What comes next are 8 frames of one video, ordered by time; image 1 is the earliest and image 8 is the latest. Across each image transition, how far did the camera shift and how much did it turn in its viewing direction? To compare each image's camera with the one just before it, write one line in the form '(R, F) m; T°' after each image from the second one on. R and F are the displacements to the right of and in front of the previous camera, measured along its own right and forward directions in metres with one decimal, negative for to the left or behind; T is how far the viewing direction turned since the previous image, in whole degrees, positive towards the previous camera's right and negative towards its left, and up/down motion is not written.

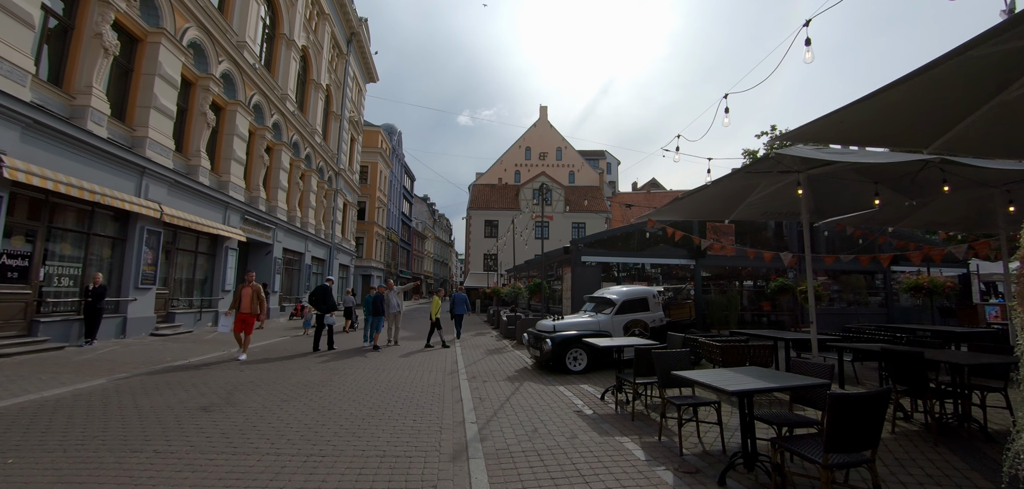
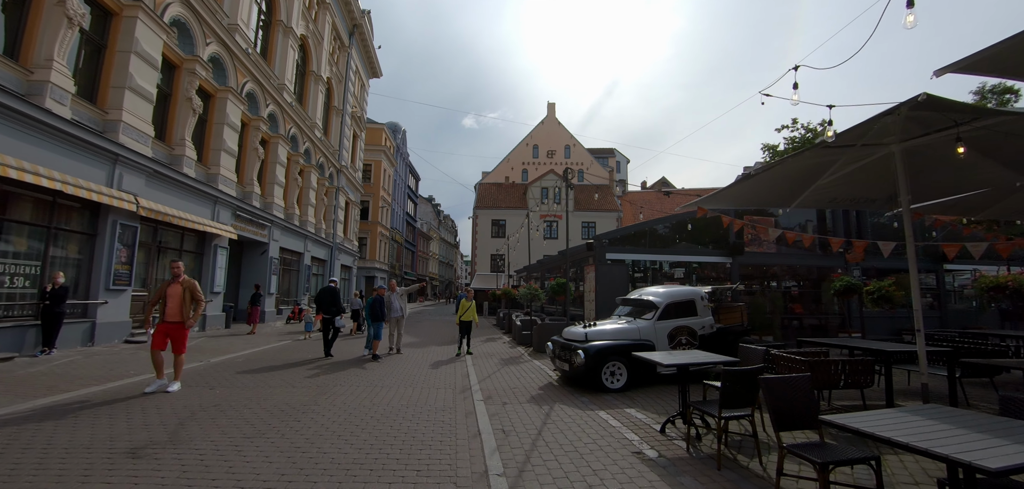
(-0.3, +1.5) m; -1°
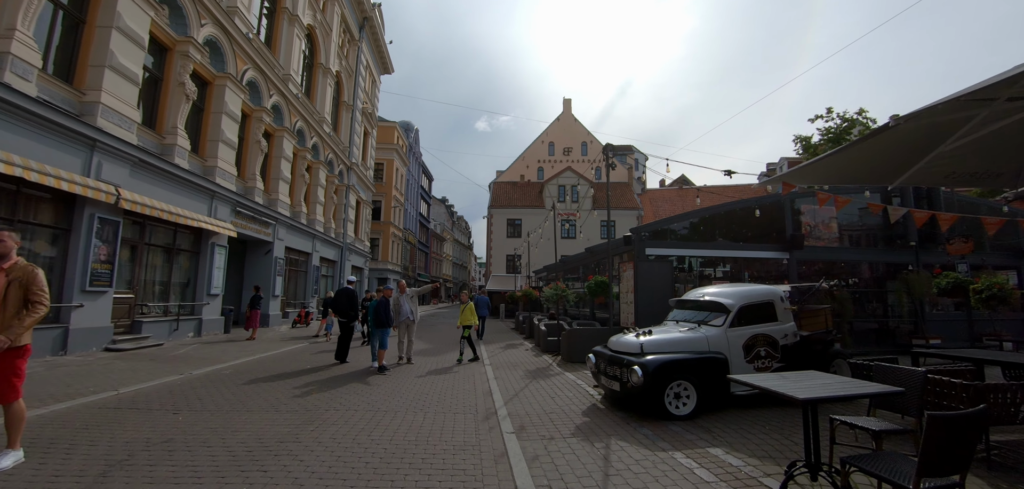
(-0.3, +1.5) m; -2°
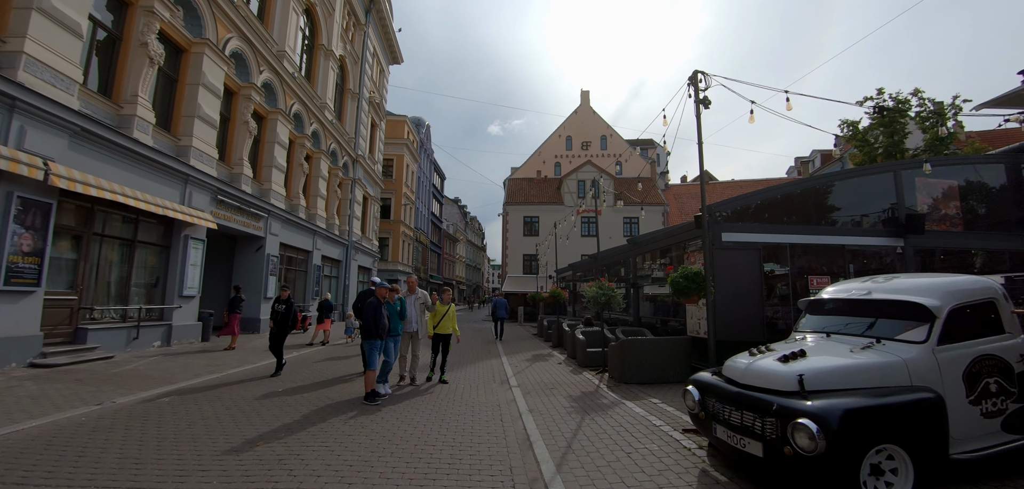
(-0.4, +2.4) m; -2°
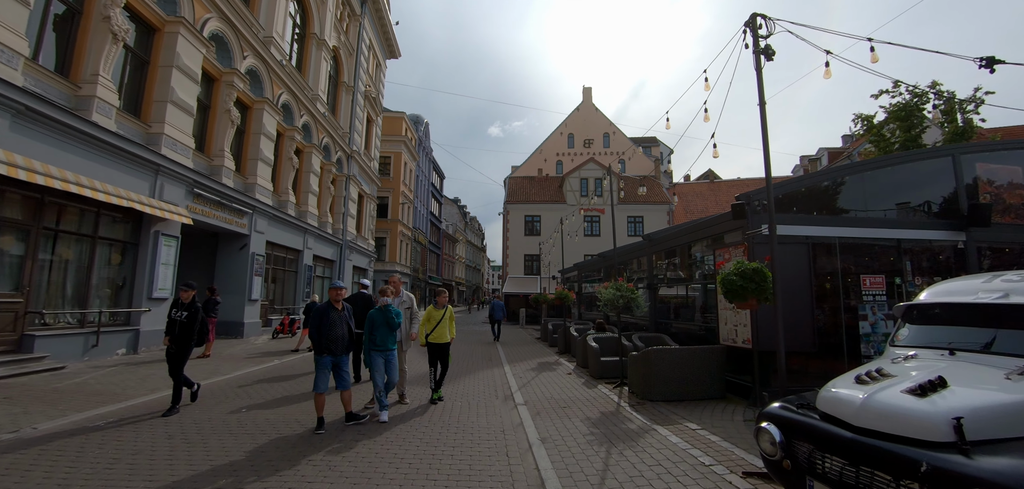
(-0.1, +1.1) m; 0°
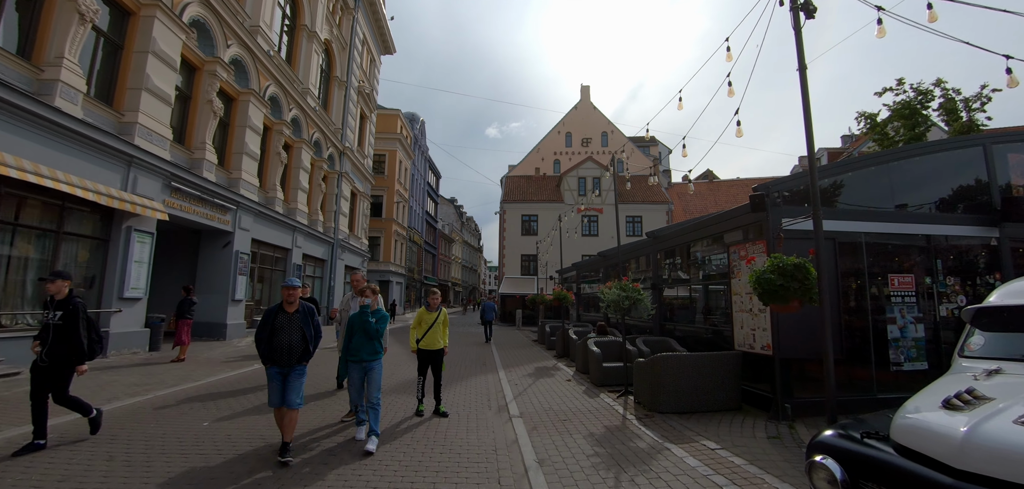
(0.0, +0.6) m; 0°
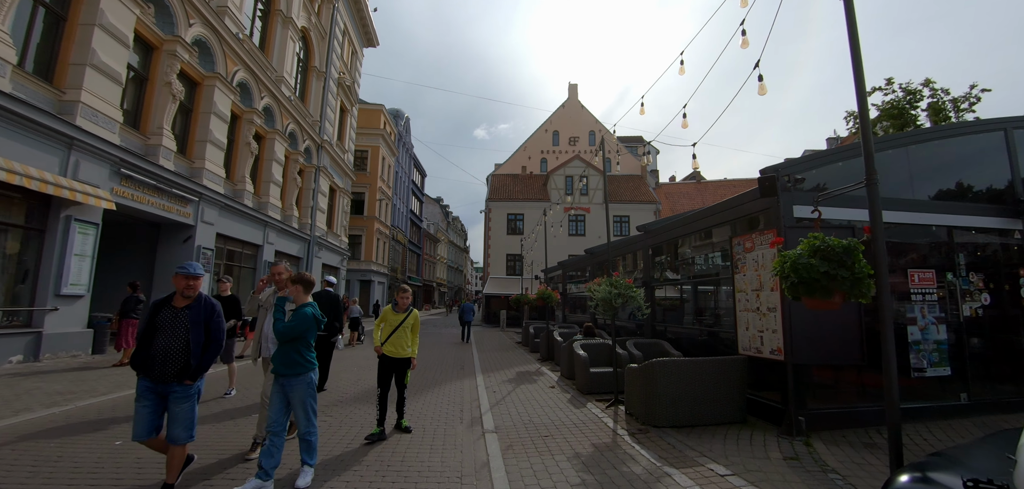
(+0.1, +0.8) m; +2°
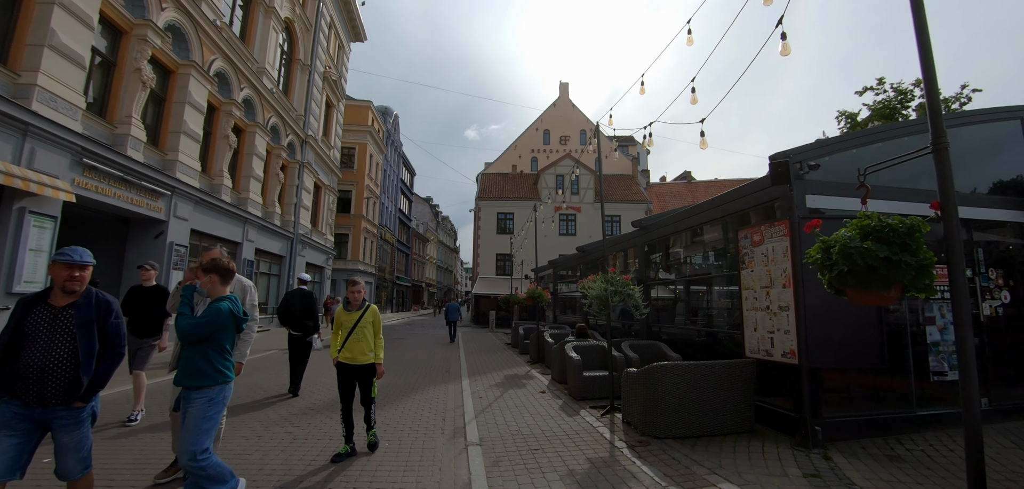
(0.0, +0.5) m; +1°
